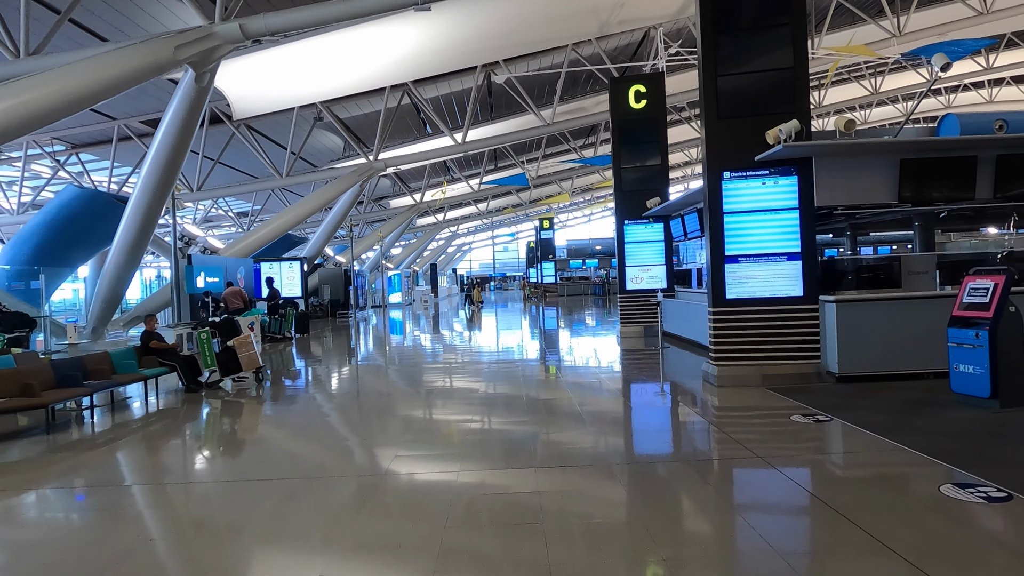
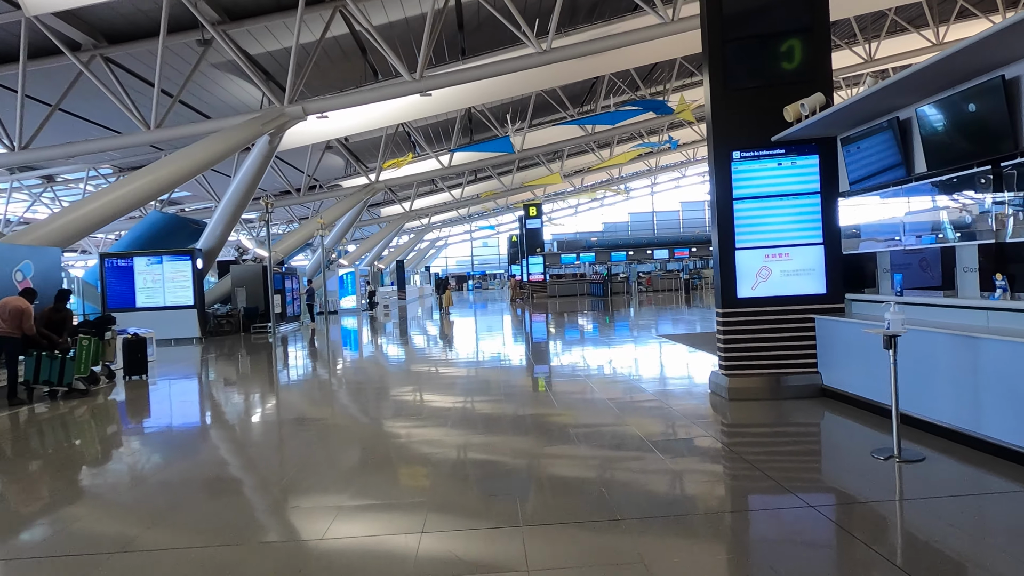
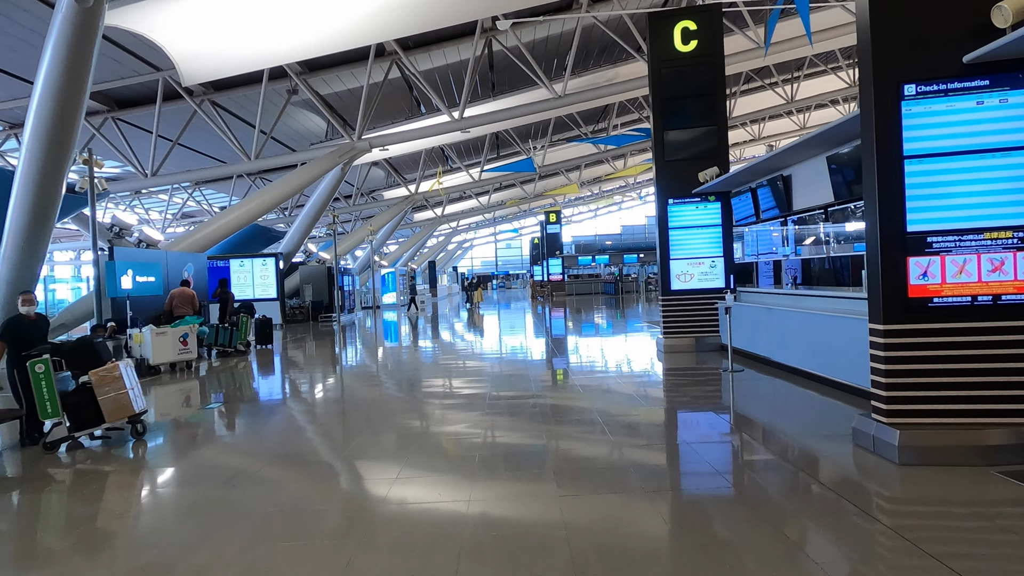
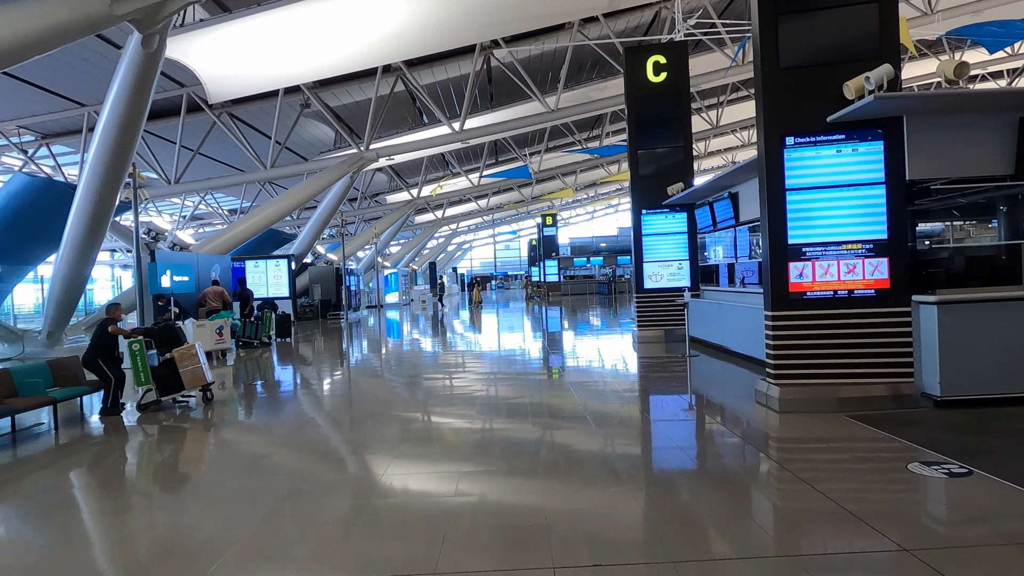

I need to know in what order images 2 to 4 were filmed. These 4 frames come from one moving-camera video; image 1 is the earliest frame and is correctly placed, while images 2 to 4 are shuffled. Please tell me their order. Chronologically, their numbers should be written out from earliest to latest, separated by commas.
4, 3, 2
